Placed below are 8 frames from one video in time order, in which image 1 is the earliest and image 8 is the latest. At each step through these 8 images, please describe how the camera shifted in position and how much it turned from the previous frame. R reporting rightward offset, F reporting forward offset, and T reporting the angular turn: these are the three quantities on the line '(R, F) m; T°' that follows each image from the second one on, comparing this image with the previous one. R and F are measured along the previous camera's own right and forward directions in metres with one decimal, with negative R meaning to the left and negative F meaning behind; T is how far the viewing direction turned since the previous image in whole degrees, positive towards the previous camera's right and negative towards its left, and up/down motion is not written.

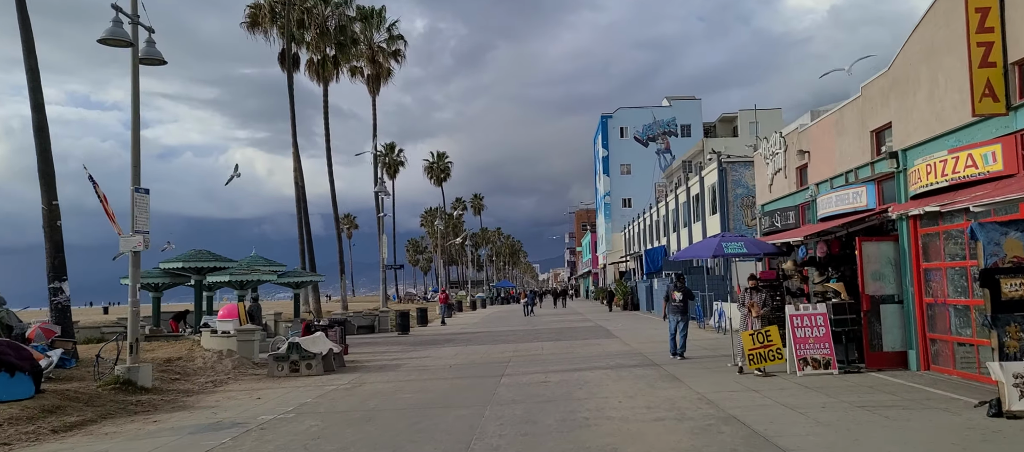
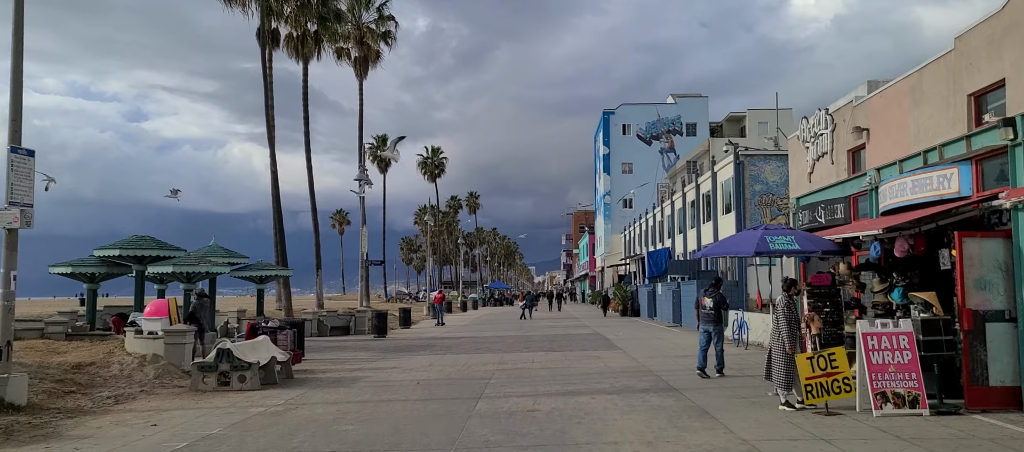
(+0.2, +3.5) m; 0°
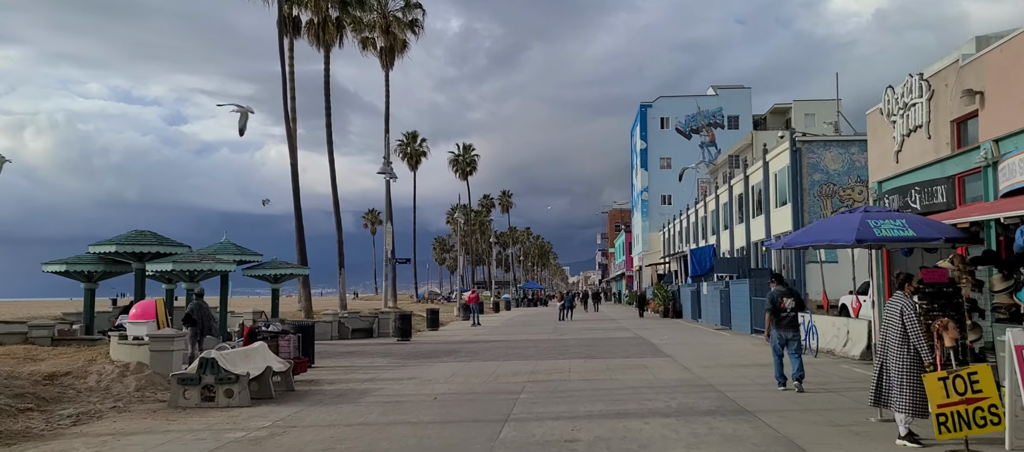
(0.0, +2.4) m; -2°
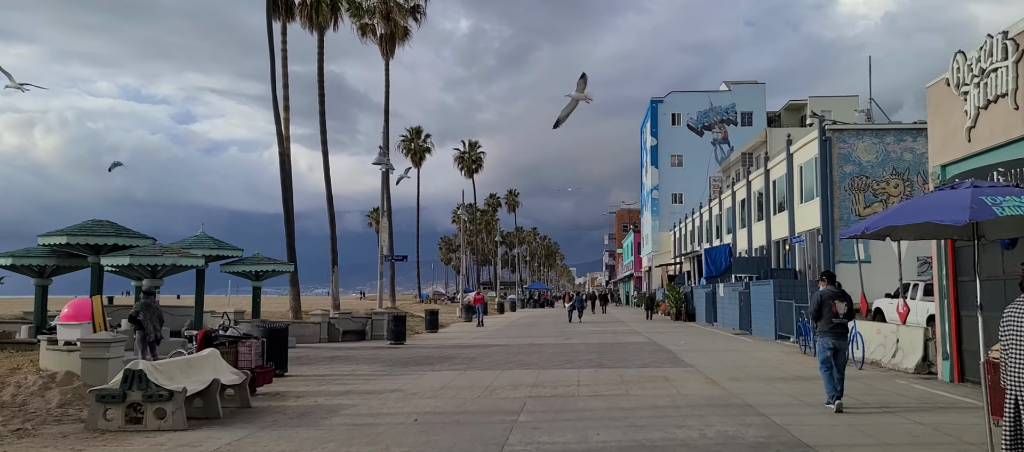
(+0.1, +2.3) m; 0°
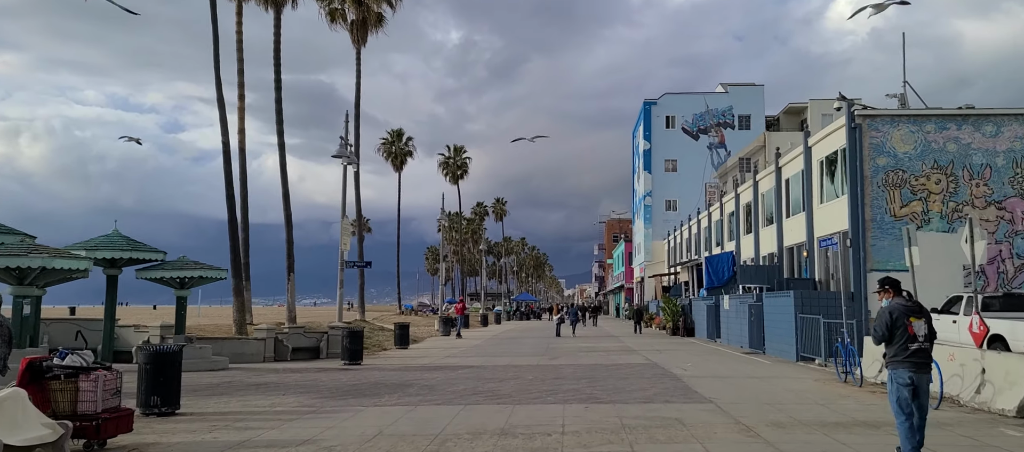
(+0.4, +4.0) m; +1°
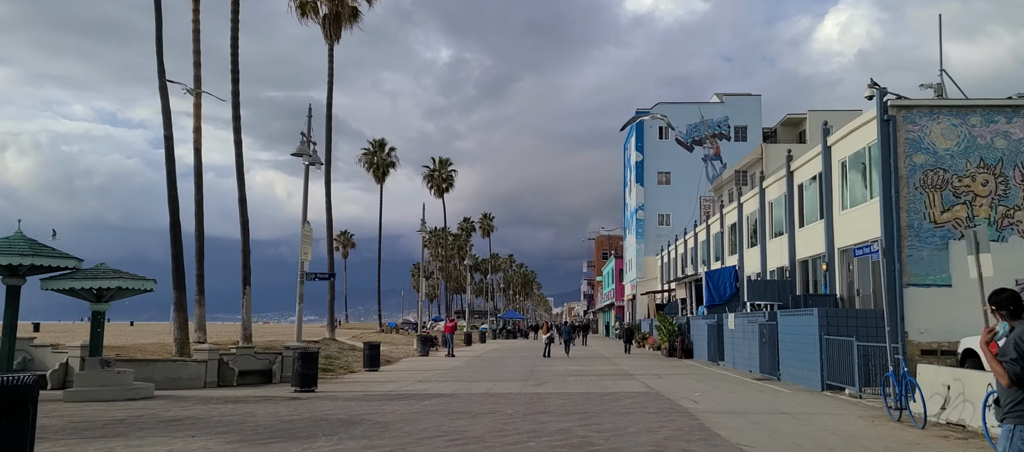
(+0.2, +3.2) m; +1°
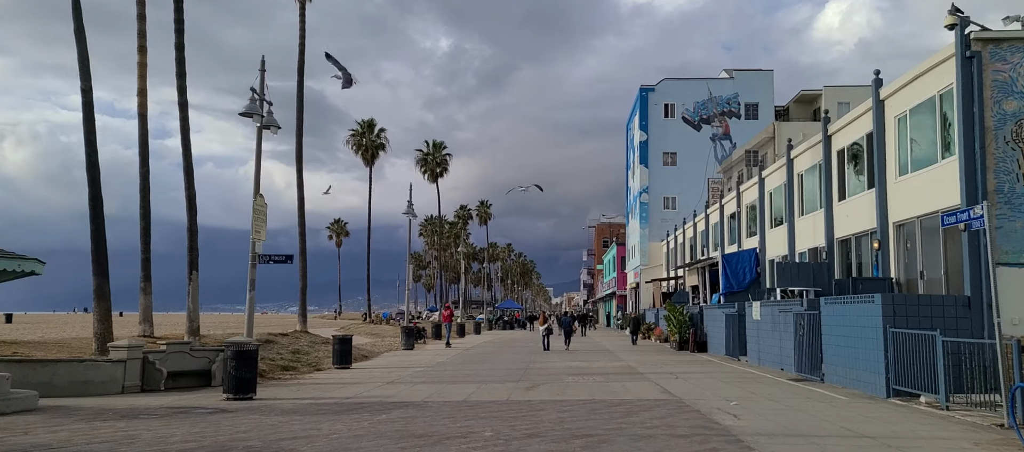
(+0.3, +4.0) m; 0°
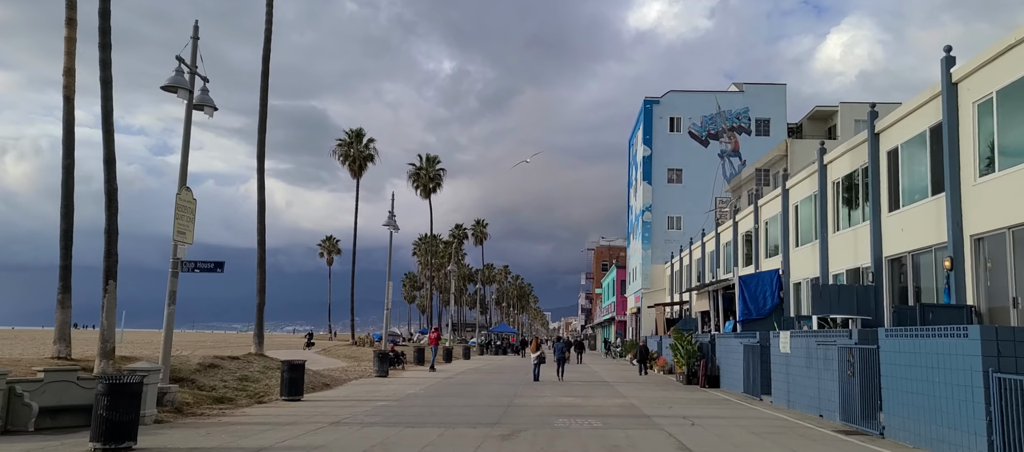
(+0.4, +4.0) m; 0°
